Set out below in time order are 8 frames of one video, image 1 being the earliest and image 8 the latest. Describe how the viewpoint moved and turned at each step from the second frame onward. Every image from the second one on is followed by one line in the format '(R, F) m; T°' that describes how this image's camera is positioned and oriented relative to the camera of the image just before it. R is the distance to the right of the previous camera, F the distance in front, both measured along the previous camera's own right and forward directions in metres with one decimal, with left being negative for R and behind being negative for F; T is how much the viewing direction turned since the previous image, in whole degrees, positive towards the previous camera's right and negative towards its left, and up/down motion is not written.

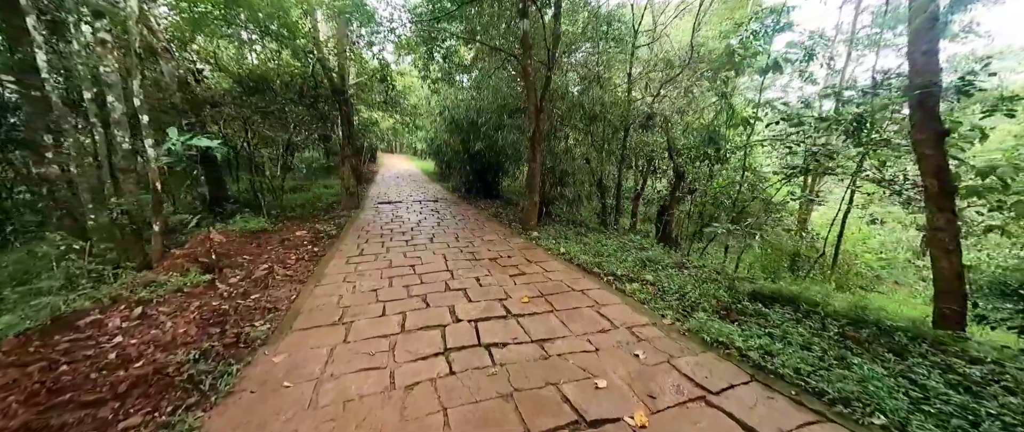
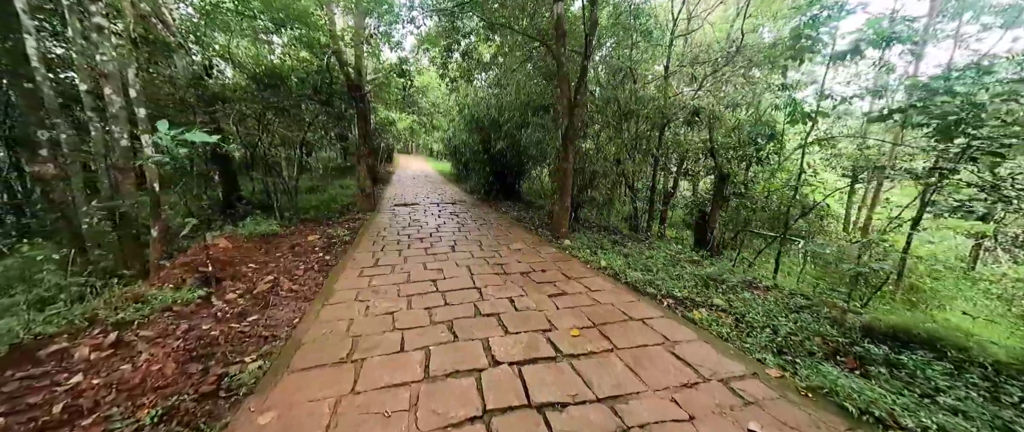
(-0.2, +0.4) m; -2°
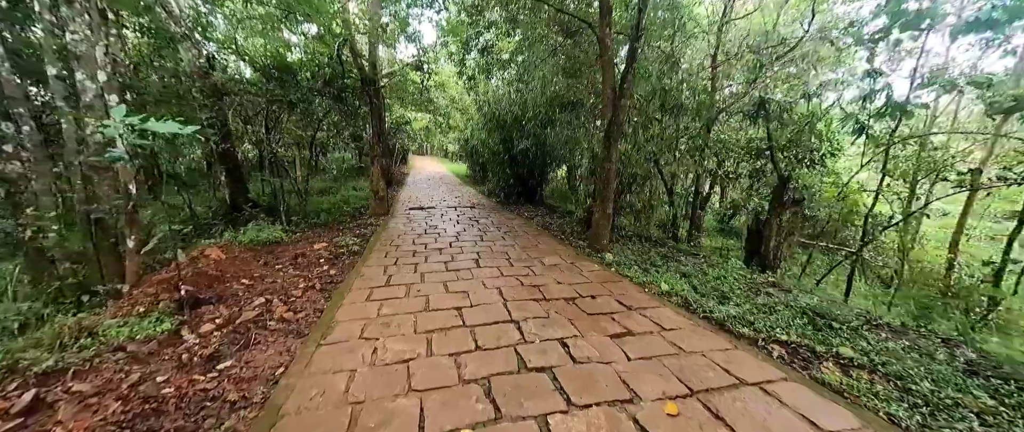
(-0.2, +0.5) m; -2°
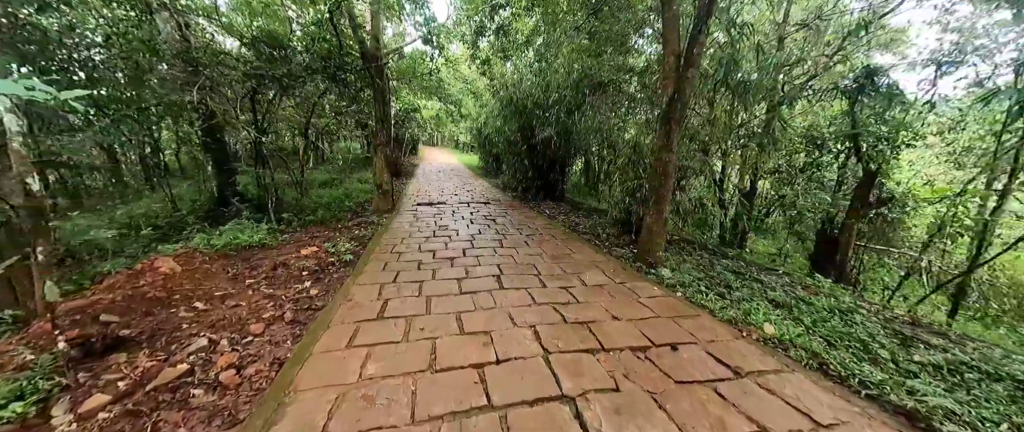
(-0.1, +0.7) m; -2°
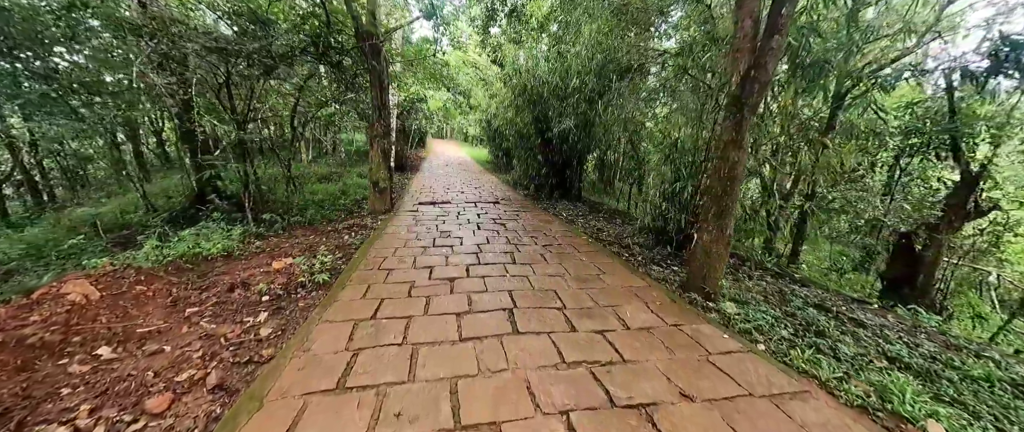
(-0.1, +0.6) m; -1°
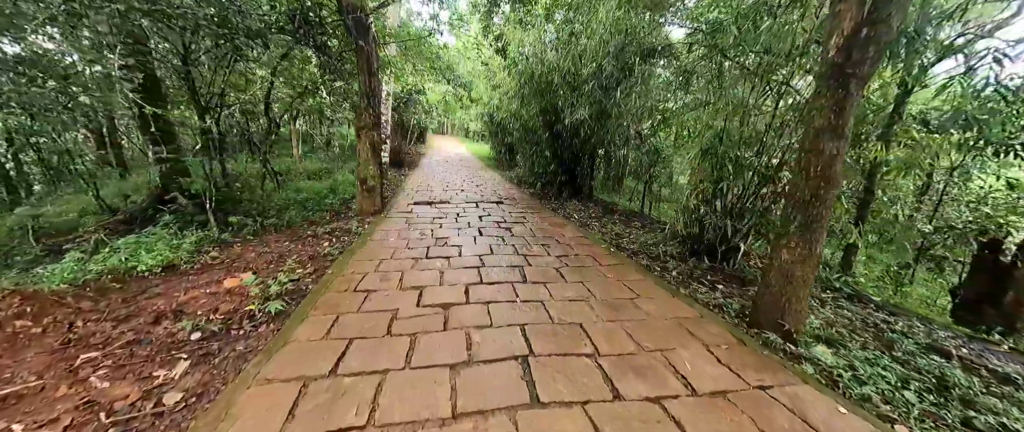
(-0.1, +0.5) m; 0°
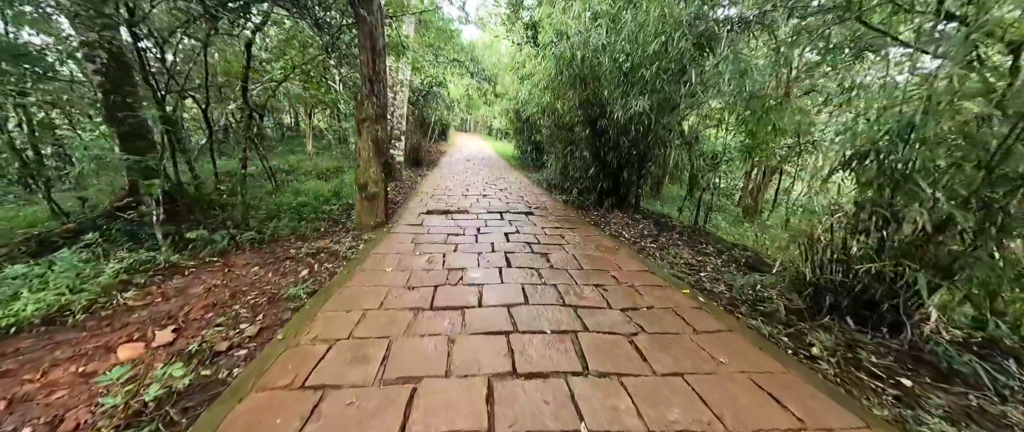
(-0.1, +0.8) m; -4°
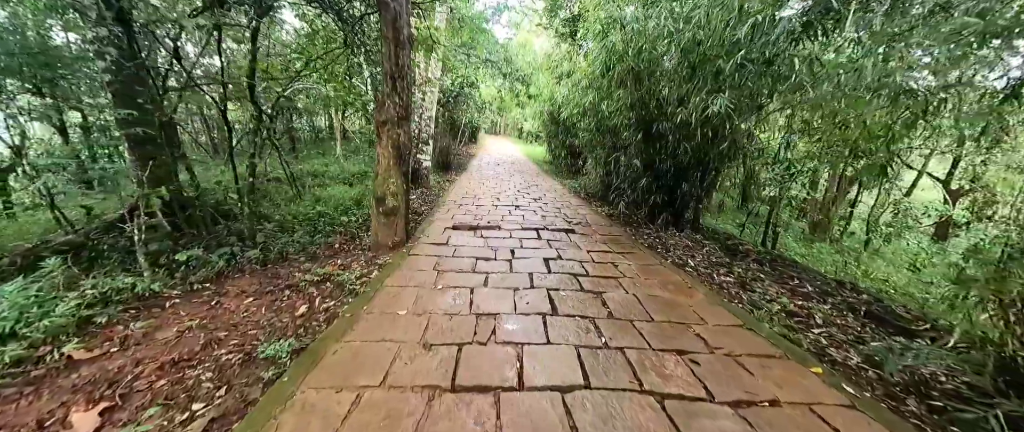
(-0.1, +0.5) m; -5°
